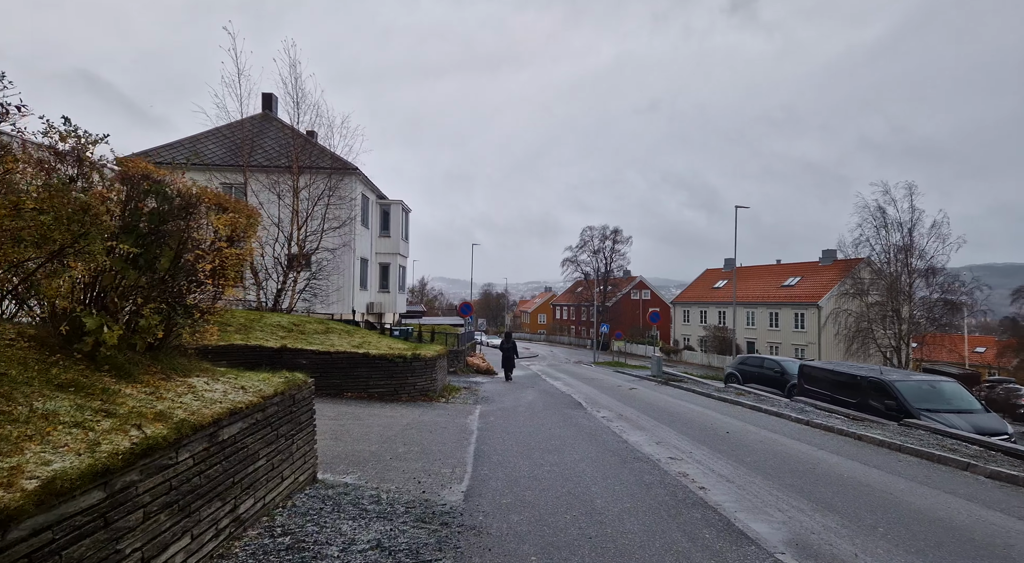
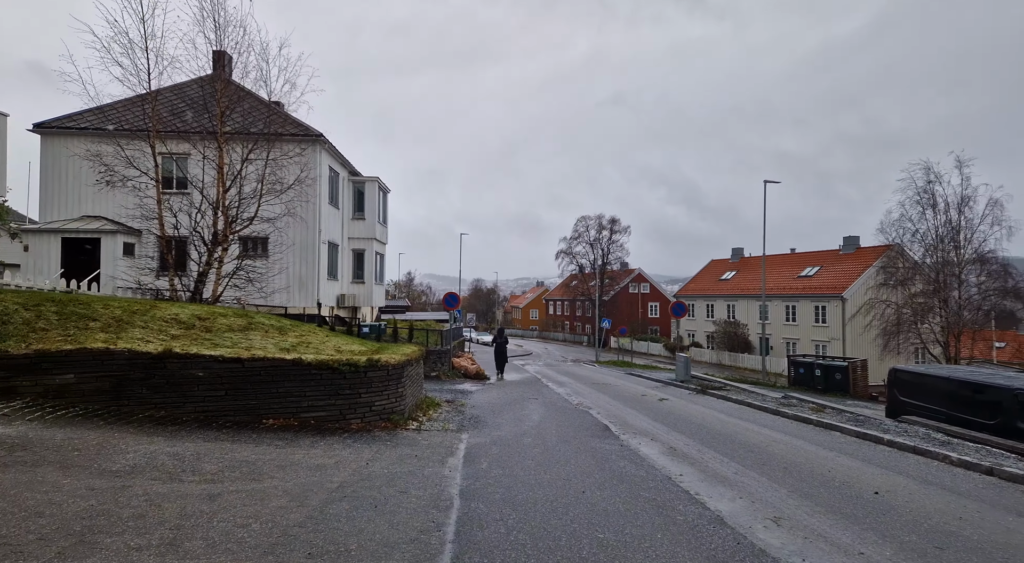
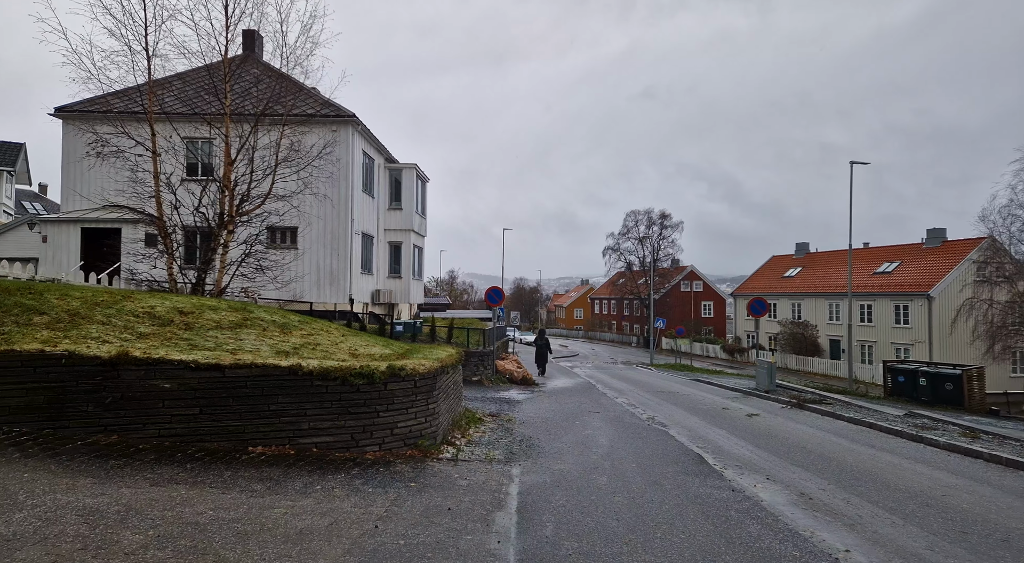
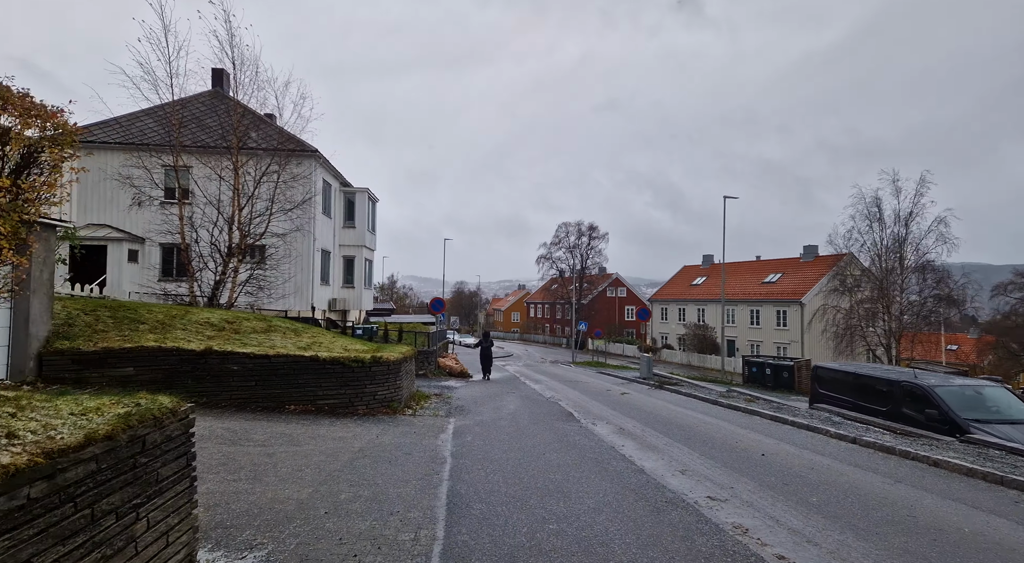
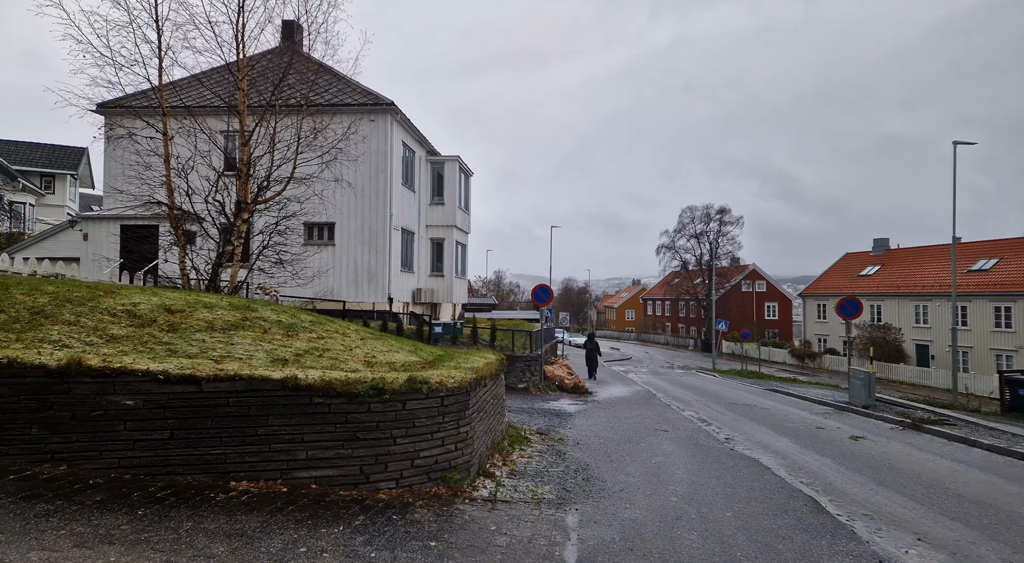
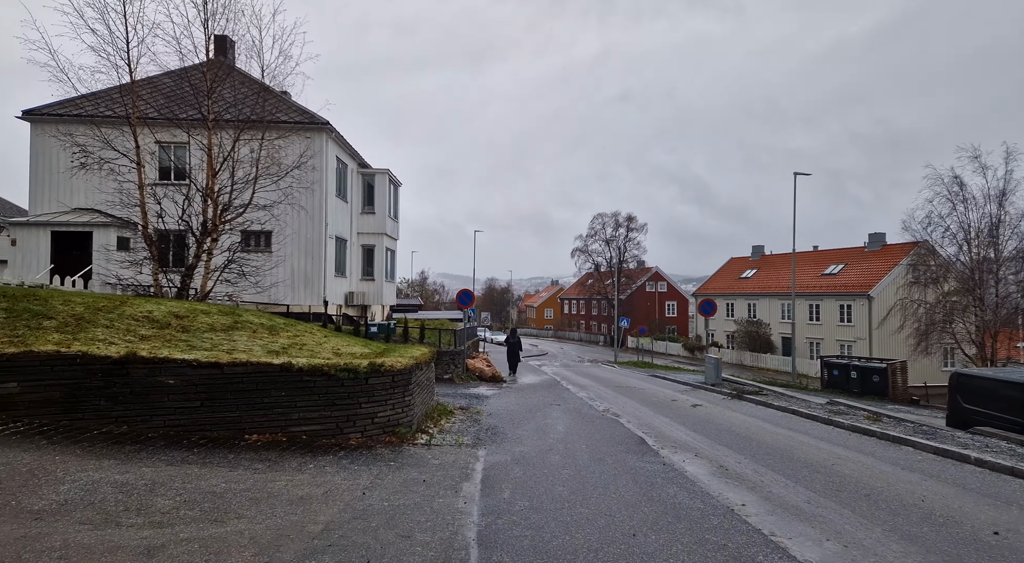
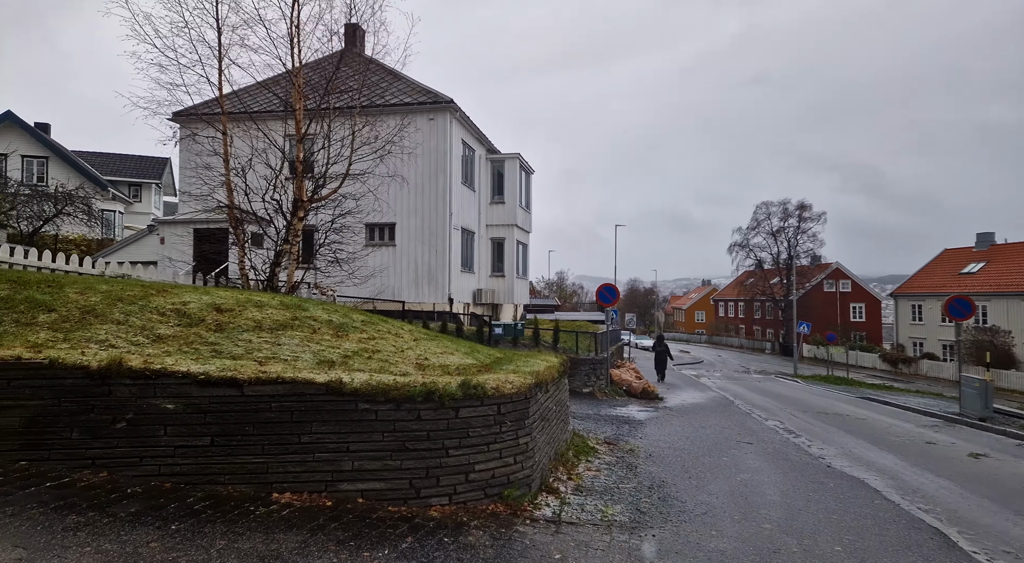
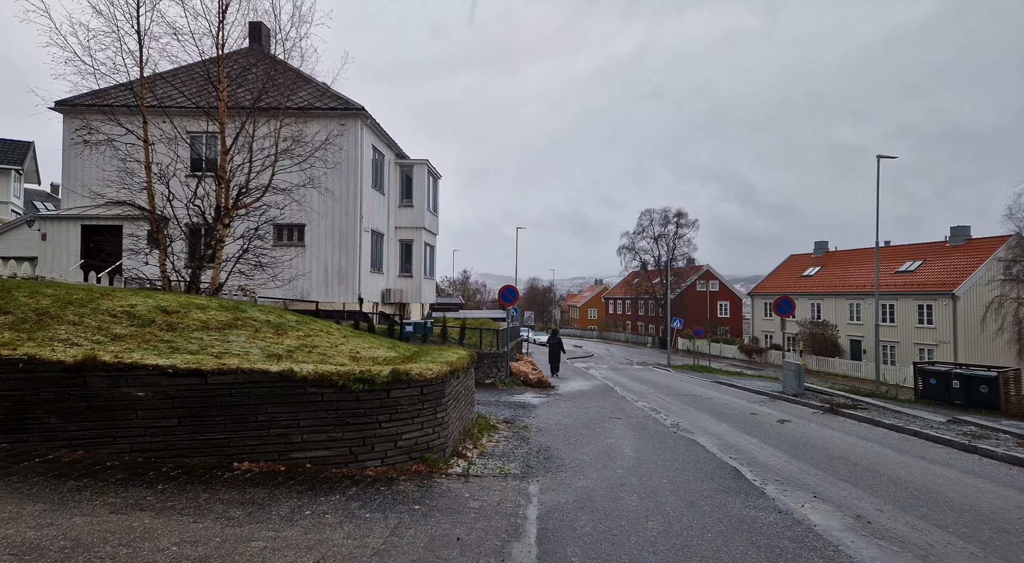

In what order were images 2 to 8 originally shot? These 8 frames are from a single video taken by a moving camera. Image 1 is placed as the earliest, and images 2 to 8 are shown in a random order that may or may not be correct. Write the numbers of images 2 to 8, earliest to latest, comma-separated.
4, 2, 6, 3, 8, 5, 7
